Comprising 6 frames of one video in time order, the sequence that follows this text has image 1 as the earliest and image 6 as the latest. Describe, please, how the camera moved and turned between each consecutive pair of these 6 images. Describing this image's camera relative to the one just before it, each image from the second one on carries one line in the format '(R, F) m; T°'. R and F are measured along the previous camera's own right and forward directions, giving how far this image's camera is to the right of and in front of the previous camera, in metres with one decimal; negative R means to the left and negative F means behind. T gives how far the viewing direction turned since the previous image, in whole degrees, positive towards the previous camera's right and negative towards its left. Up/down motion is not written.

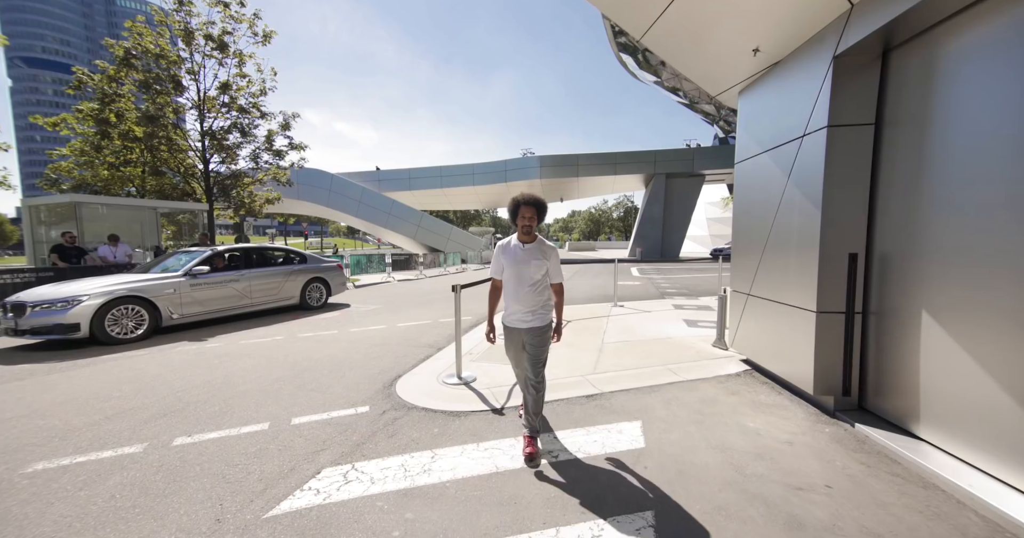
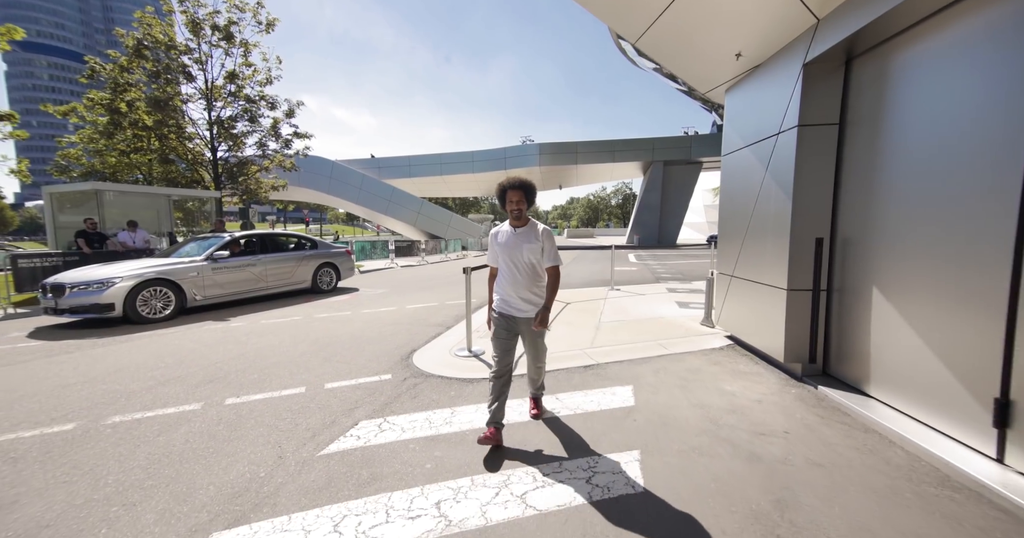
(-0.1, -0.4) m; 0°
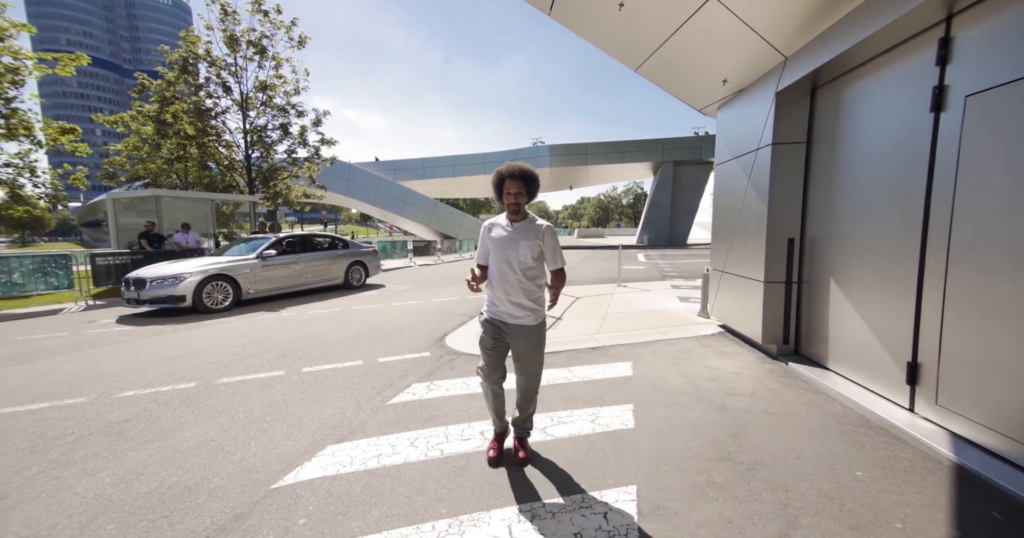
(-0.1, -0.8) m; -2°
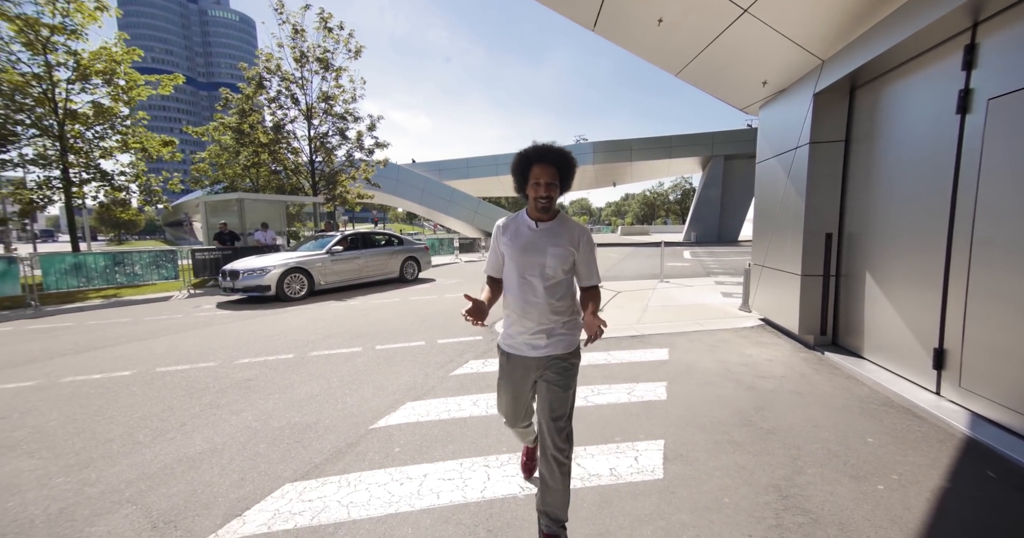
(-0.1, -0.5) m; -6°
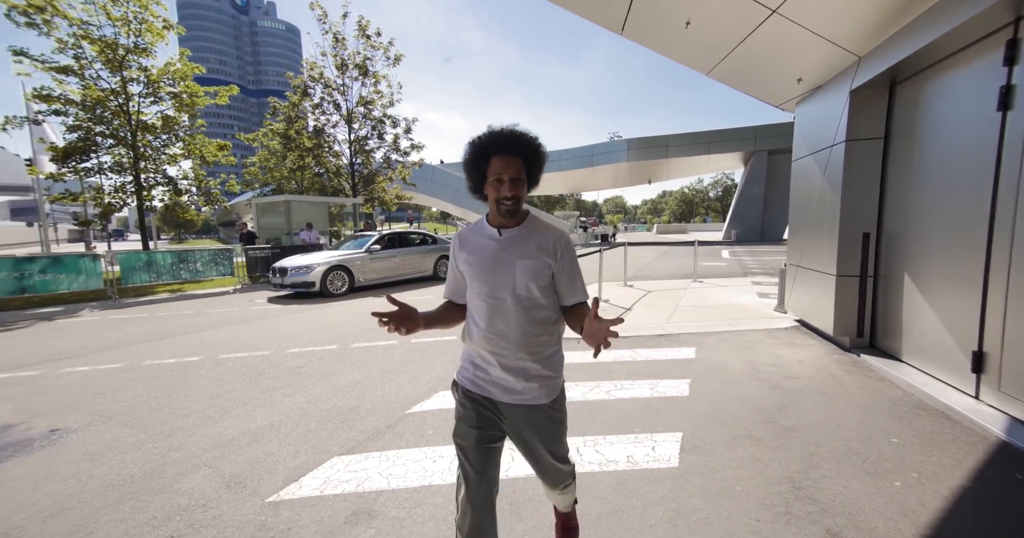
(+0.1, -0.2) m; -5°
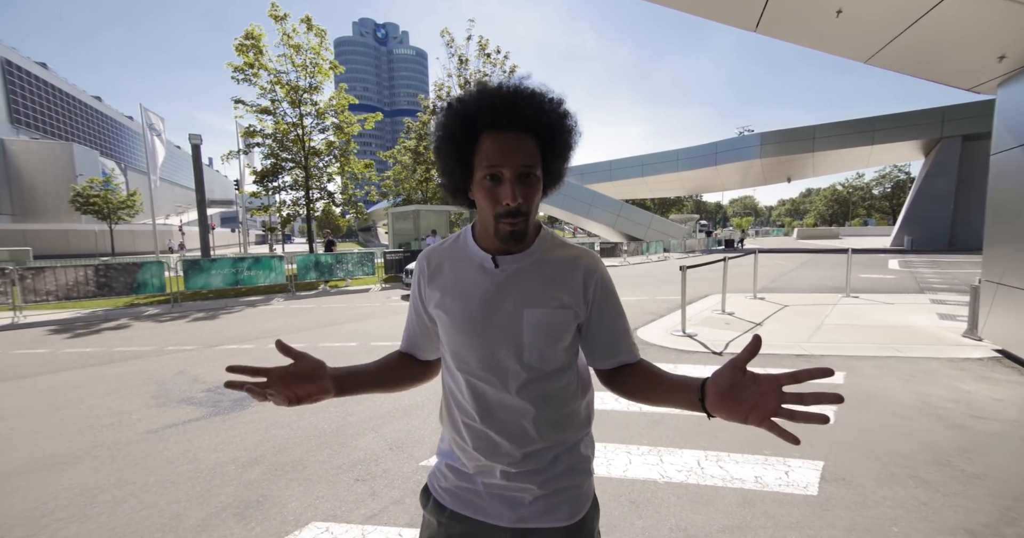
(-0.1, -0.3) m; -16°
